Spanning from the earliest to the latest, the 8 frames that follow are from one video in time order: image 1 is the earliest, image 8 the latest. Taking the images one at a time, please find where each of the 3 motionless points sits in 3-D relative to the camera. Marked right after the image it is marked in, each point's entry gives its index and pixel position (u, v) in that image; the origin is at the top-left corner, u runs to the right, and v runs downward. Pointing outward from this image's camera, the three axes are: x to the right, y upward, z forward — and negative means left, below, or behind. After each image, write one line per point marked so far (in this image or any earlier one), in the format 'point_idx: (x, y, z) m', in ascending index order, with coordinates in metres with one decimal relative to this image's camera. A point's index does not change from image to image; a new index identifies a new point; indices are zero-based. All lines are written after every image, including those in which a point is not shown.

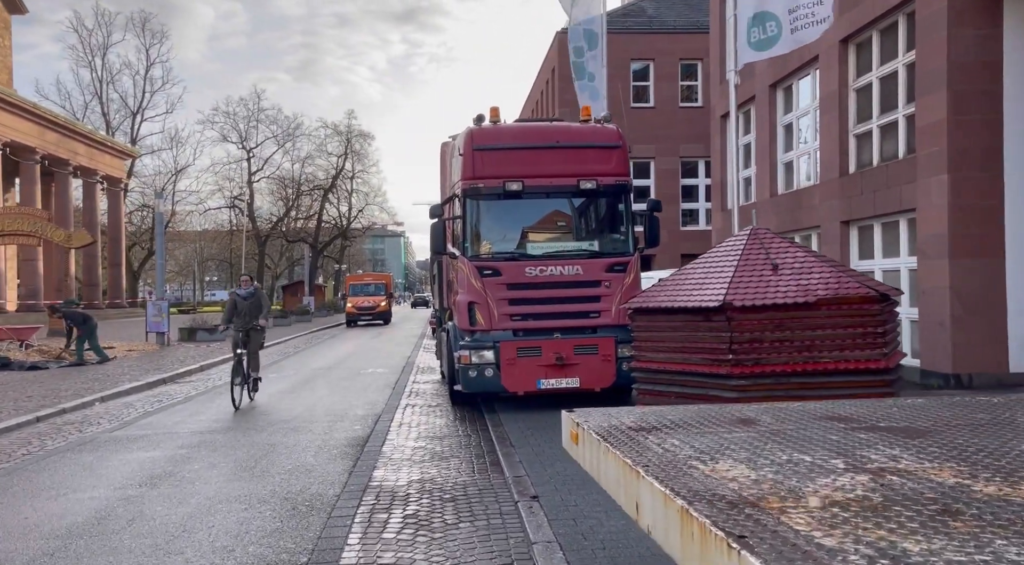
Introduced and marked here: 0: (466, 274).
0: (-0.6, +0.1, +10.2) m
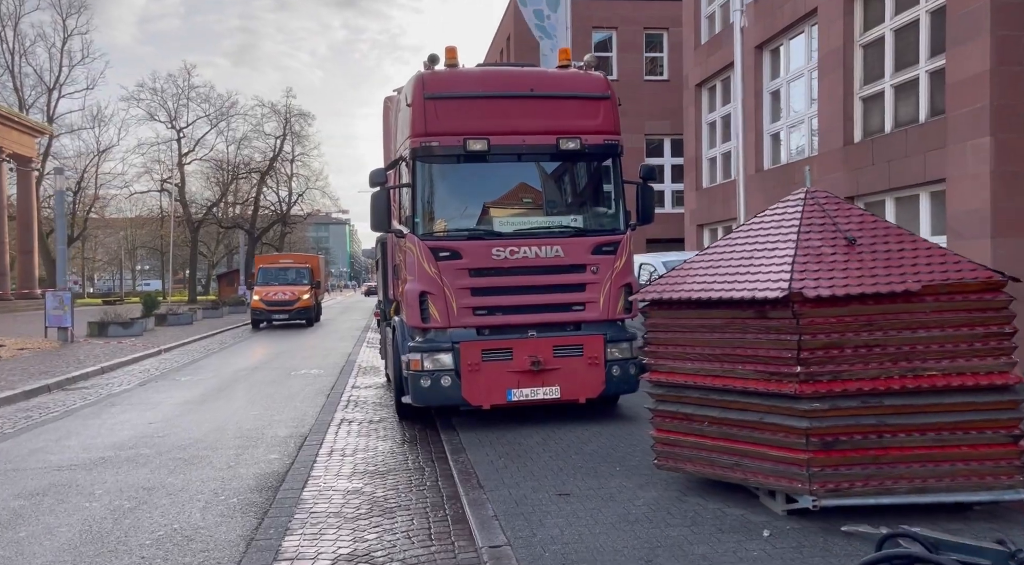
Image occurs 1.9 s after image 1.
0: (-1.0, +0.3, +8.1) m
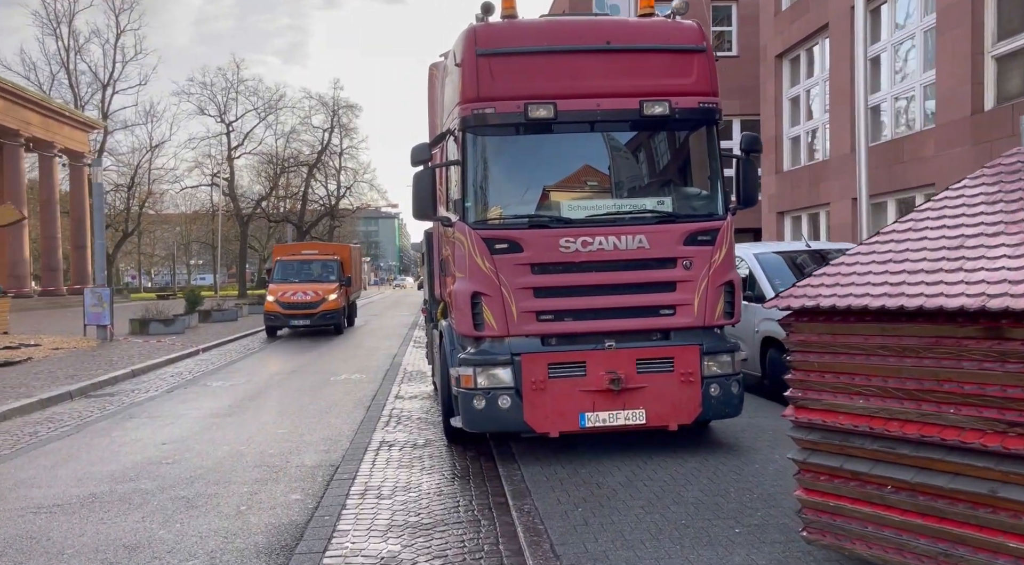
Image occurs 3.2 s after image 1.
0: (-0.4, +0.3, +6.6) m
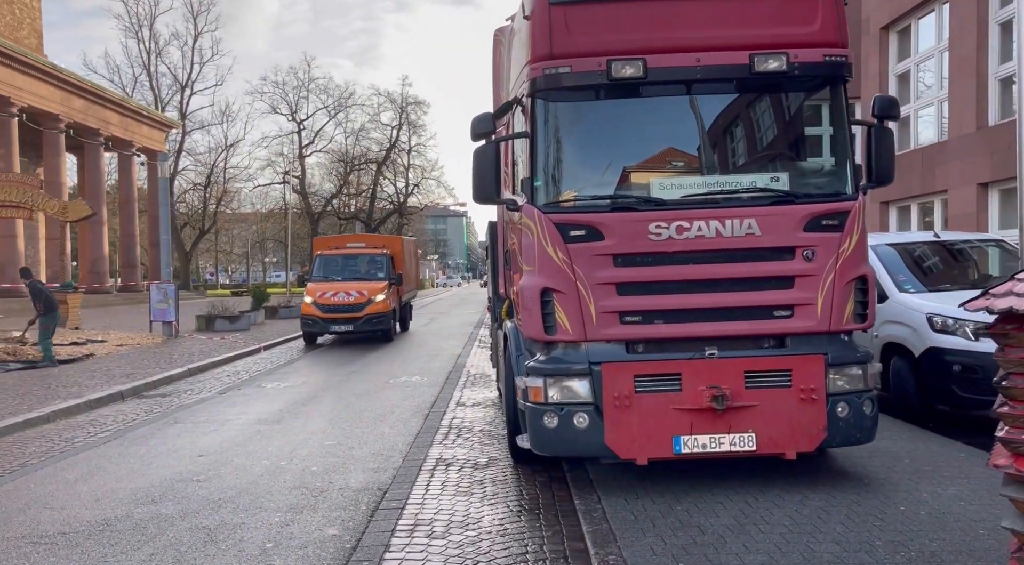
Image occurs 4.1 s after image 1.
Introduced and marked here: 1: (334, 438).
0: (+0.2, +0.3, +5.5) m
1: (-1.8, -1.6, +7.9) m
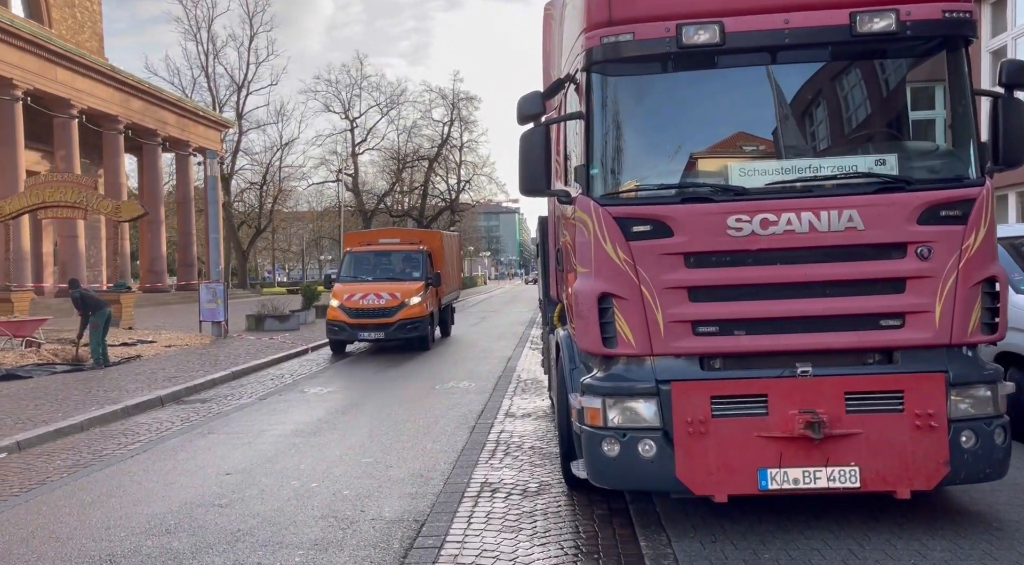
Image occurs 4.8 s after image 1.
0: (+0.5, +0.3, +4.8) m
1: (-1.3, -1.6, +7.3) m
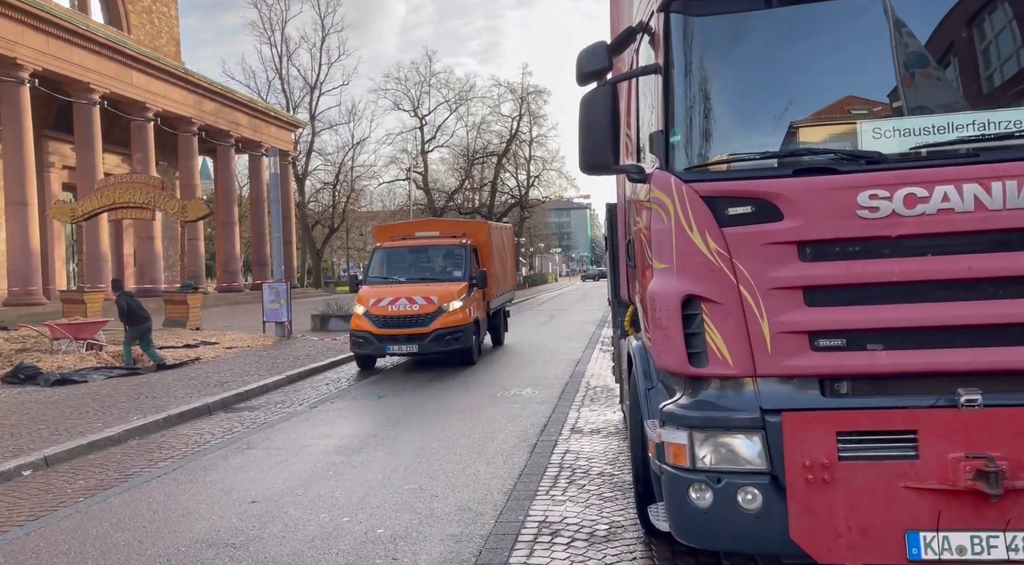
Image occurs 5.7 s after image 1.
0: (+0.8, +0.3, +3.7) m
1: (-0.8, -1.6, +6.3) m
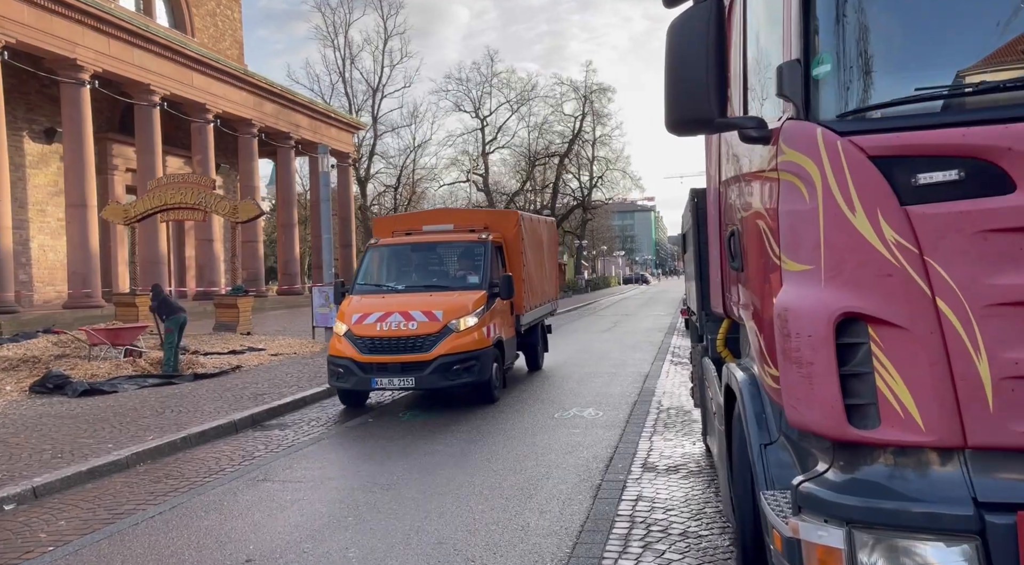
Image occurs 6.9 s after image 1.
0: (+1.0, +0.3, +2.3) m
1: (-0.4, -1.6, +5.1) m
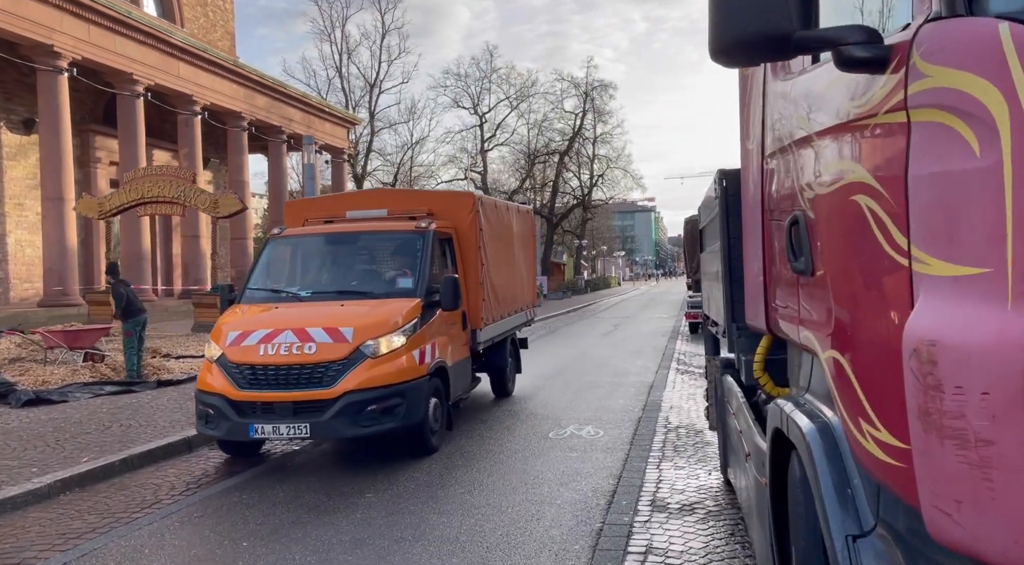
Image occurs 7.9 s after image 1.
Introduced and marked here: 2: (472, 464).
0: (+0.9, +0.2, +1.3) m
1: (-0.5, -1.7, +4.0) m
2: (-0.3, -1.6, +6.8) m
